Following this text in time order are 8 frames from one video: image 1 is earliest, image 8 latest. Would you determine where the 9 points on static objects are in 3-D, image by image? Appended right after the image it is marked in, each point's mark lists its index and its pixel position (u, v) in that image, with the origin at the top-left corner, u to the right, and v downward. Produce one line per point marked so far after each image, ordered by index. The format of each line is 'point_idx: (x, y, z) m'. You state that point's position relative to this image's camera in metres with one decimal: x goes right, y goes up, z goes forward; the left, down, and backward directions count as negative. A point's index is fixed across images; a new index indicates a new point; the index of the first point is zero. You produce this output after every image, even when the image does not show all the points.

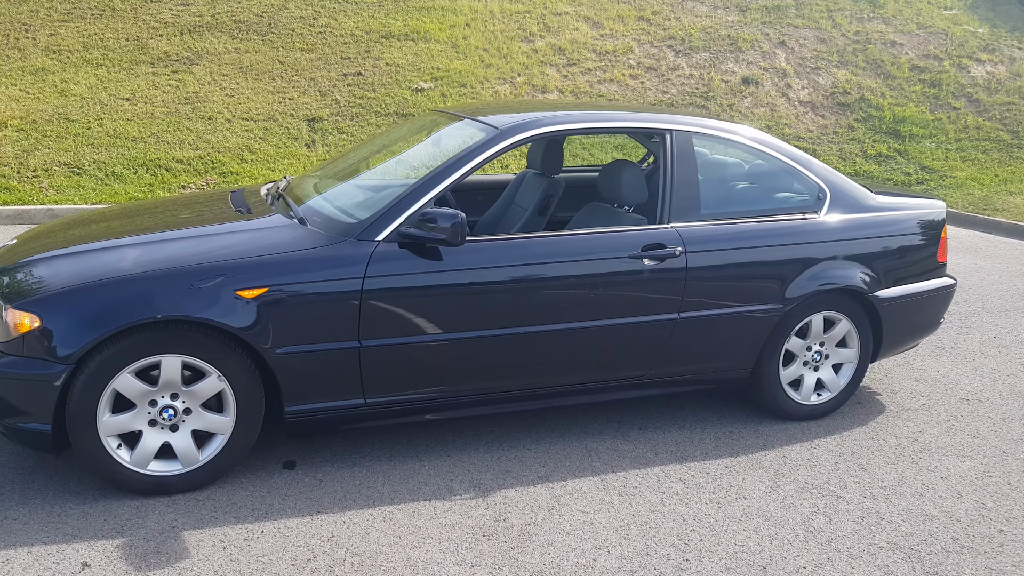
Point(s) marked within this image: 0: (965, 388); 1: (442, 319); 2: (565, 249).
0: (+2.6, -0.6, +4.8) m
1: (-0.3, -0.1, +3.4) m
2: (+0.2, +0.2, +3.5) m
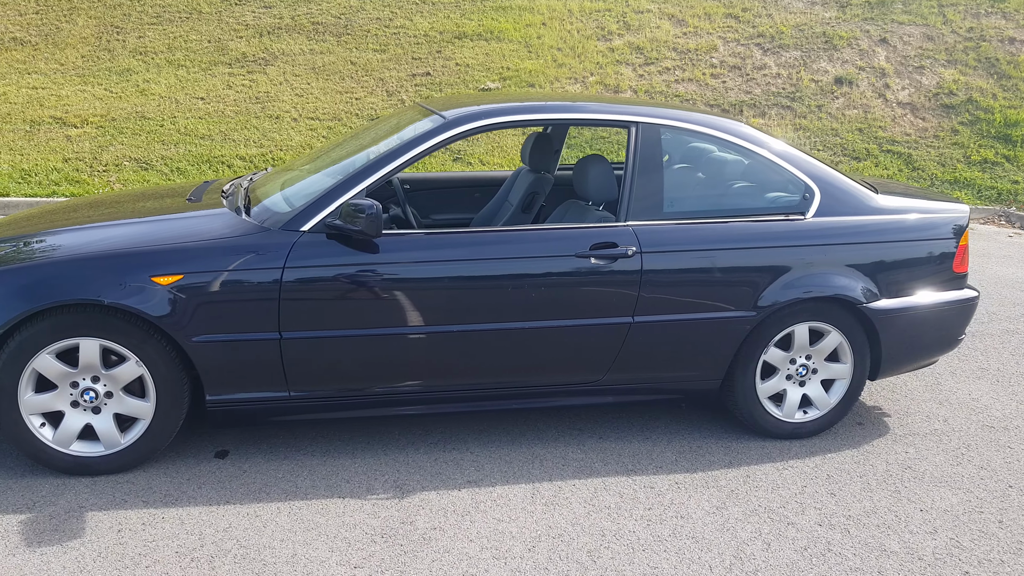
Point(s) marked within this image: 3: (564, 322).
0: (+2.5, -0.7, +4.3) m
1: (-0.6, -0.1, +3.3) m
2: (-0.1, +0.2, +3.4) m
3: (+0.2, -0.1, +3.5) m
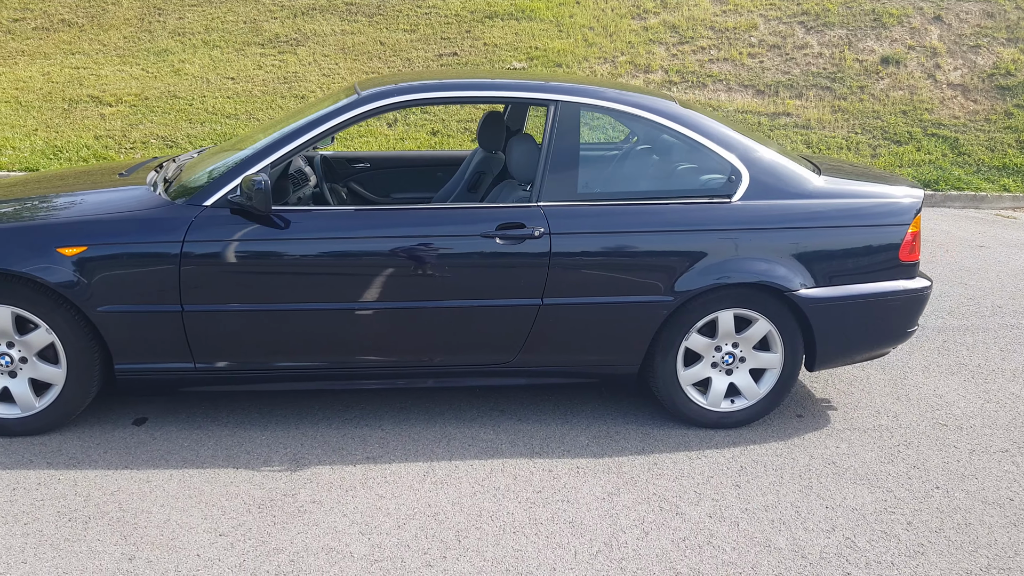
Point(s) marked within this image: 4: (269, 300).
0: (+2.2, -0.6, +4.1) m
1: (-1.0, 0.0, +3.4) m
2: (-0.4, +0.3, +3.4) m
3: (-0.2, -0.1, +3.5) m
4: (-1.1, 0.0, +3.5) m
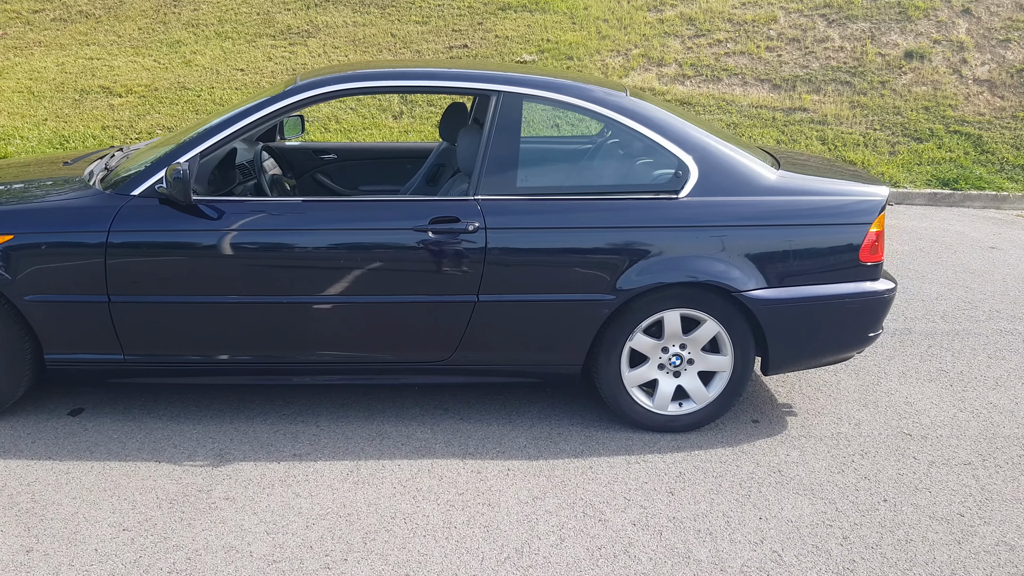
0: (+1.9, -0.7, +3.9) m
1: (-1.3, 0.0, +3.4) m
2: (-0.7, +0.3, +3.4) m
3: (-0.5, 0.0, +3.4) m
4: (-1.3, 0.0, +3.4) m
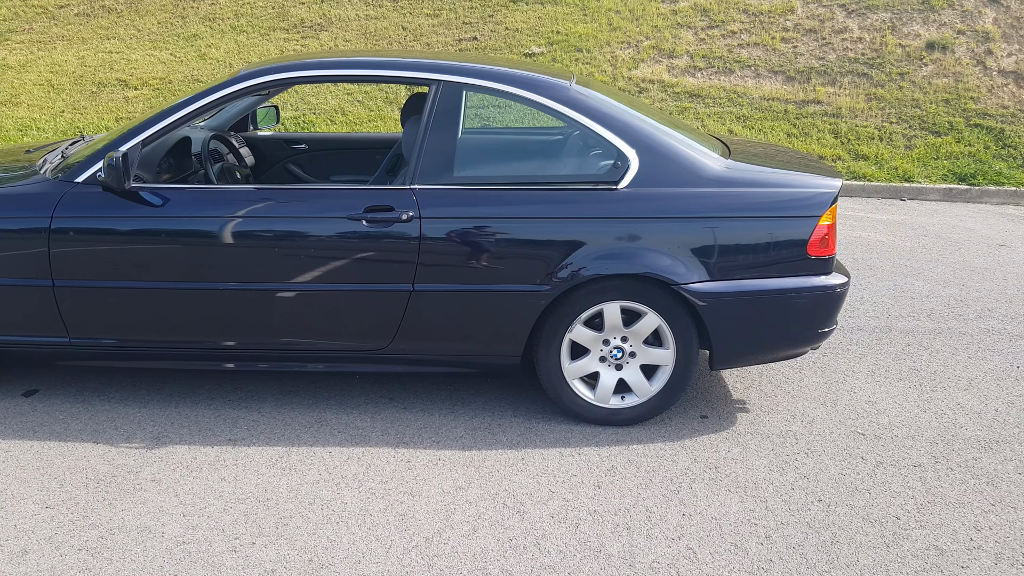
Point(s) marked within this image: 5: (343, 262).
0: (+1.7, -0.6, +3.8) m
1: (-1.6, +0.1, +3.4) m
2: (-1.0, +0.3, +3.4) m
3: (-0.8, 0.0, +3.5) m
4: (-1.6, 0.0, +3.5) m
5: (-0.7, +0.1, +3.4) m
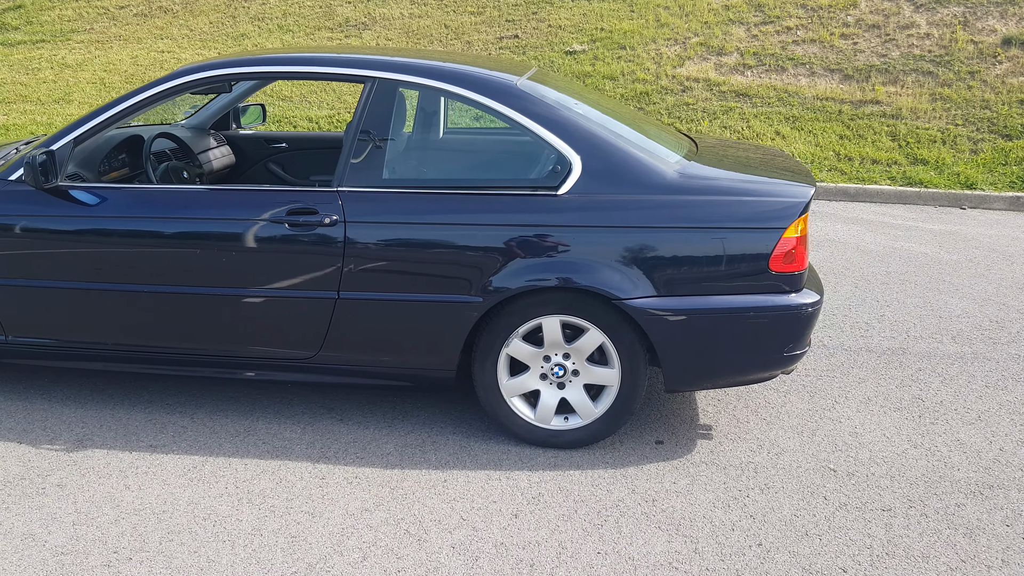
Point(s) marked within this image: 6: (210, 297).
0: (+1.4, -0.7, +3.5) m
1: (-1.8, +0.1, +3.4) m
2: (-1.2, +0.3, +3.3) m
3: (-1.0, 0.0, +3.3) m
4: (-1.8, 0.0, +3.4) m
5: (-1.0, +0.1, +3.3) m
6: (-1.2, 0.0, +3.4) m
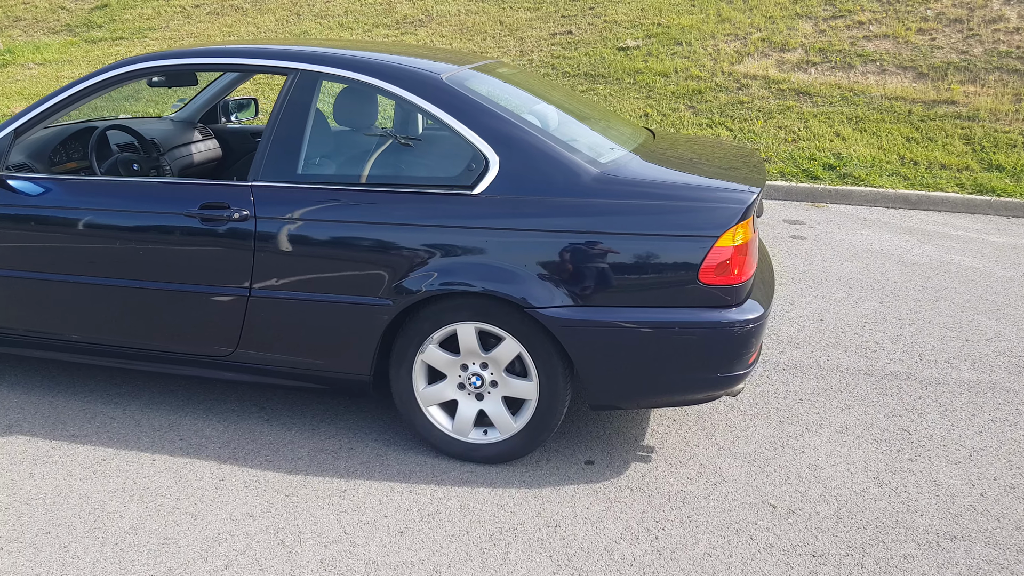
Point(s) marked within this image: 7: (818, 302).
0: (+1.1, -0.8, +3.1) m
1: (-2.1, +0.1, +3.4) m
2: (-1.5, +0.4, +3.3) m
3: (-1.3, 0.0, +3.3) m
4: (-2.1, +0.1, +3.5) m
5: (-1.3, +0.1, +3.2) m
6: (-1.5, 0.0, +3.4) m
7: (+1.9, -0.1, +5.2) m
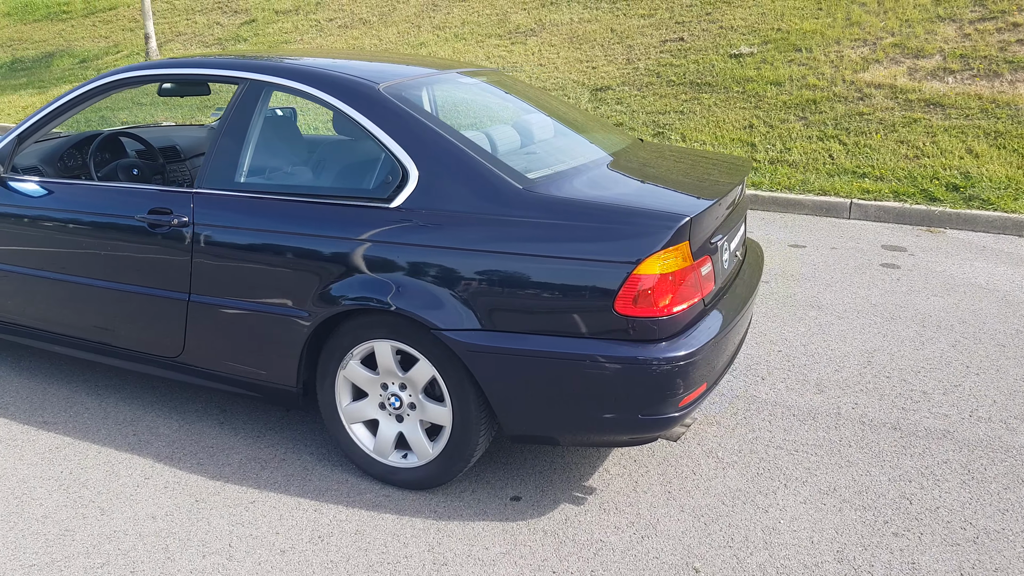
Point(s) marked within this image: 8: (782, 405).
0: (+0.7, -0.9, +2.8) m
1: (-2.3, +0.2, +3.7) m
2: (-1.7, +0.4, +3.4) m
3: (-1.5, 0.0, +3.4) m
4: (-2.3, +0.1, +3.8) m
5: (-1.5, +0.1, +3.3) m
6: (-1.7, 0.0, +3.5) m
7: (+2.0, -0.3, +4.6) m
8: (+1.3, -0.5, +3.8) m
